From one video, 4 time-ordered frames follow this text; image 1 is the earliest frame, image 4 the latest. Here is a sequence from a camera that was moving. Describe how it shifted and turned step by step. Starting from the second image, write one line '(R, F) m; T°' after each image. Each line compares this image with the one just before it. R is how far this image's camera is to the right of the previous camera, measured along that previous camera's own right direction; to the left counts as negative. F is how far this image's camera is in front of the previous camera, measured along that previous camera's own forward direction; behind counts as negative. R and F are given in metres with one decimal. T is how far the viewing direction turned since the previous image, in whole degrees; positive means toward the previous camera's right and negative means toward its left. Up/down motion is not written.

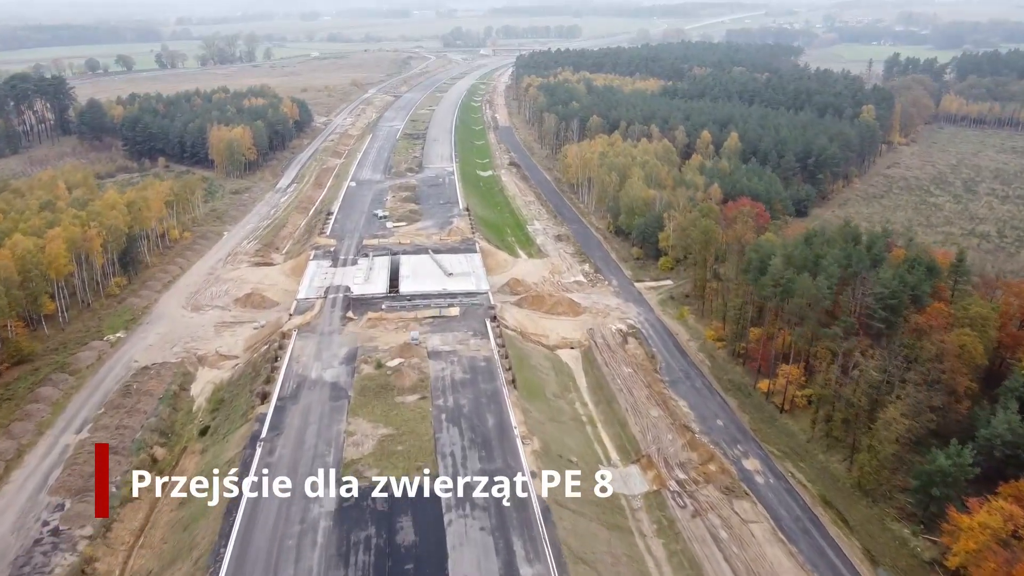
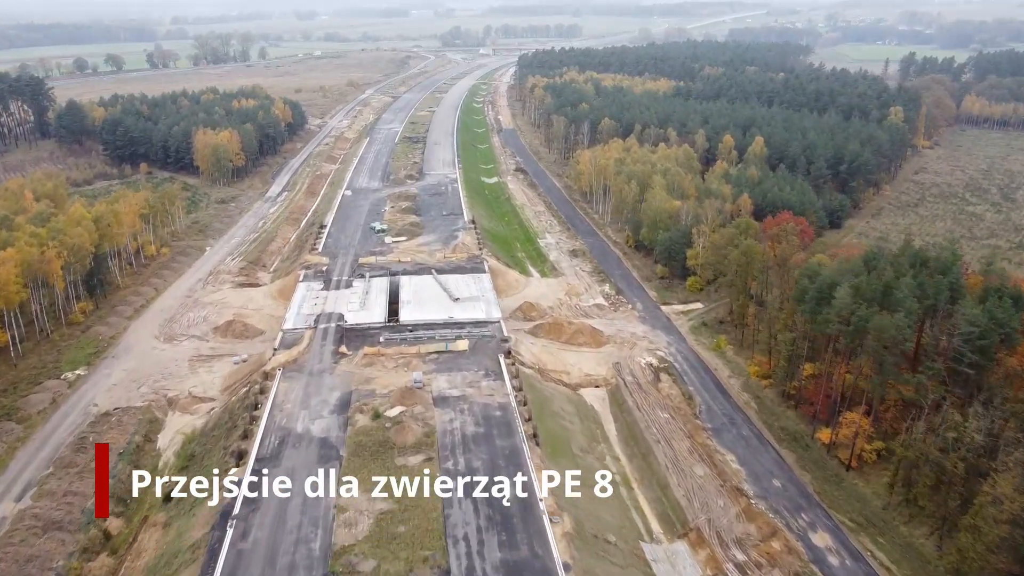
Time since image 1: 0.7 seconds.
(-0.8, +5.1) m; 0°
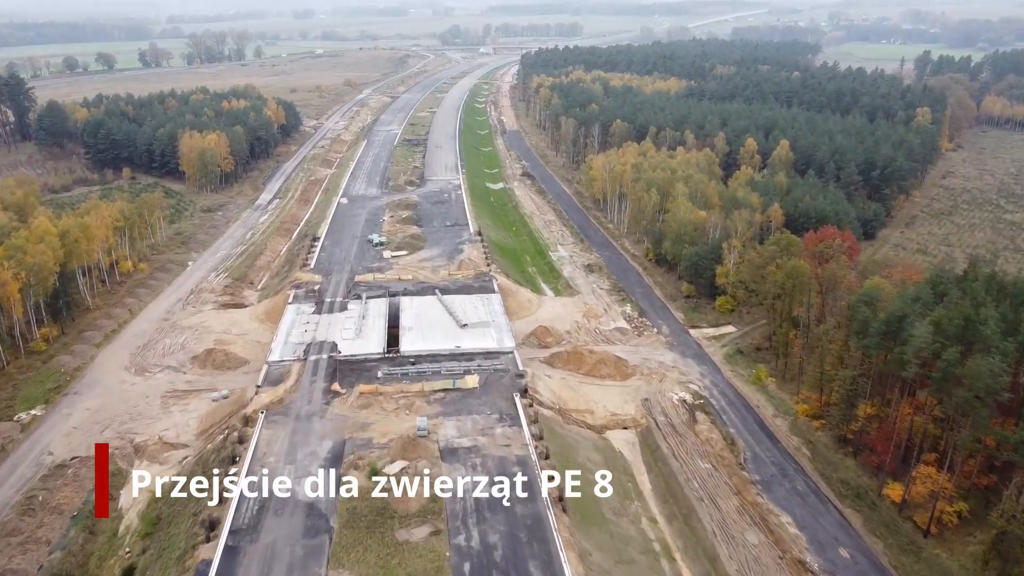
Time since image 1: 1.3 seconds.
(-0.7, +4.4) m; 0°
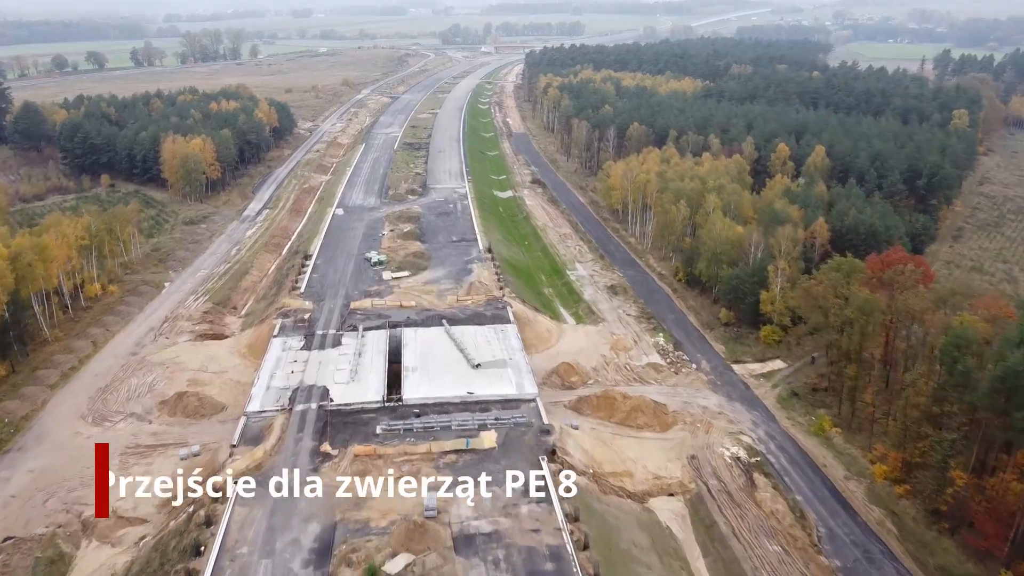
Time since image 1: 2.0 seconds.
(-0.8, +5.1) m; 0°
